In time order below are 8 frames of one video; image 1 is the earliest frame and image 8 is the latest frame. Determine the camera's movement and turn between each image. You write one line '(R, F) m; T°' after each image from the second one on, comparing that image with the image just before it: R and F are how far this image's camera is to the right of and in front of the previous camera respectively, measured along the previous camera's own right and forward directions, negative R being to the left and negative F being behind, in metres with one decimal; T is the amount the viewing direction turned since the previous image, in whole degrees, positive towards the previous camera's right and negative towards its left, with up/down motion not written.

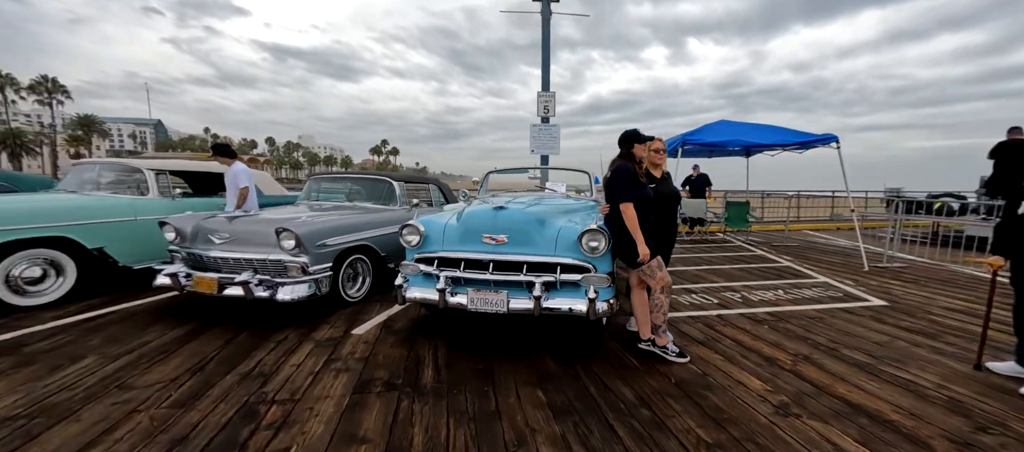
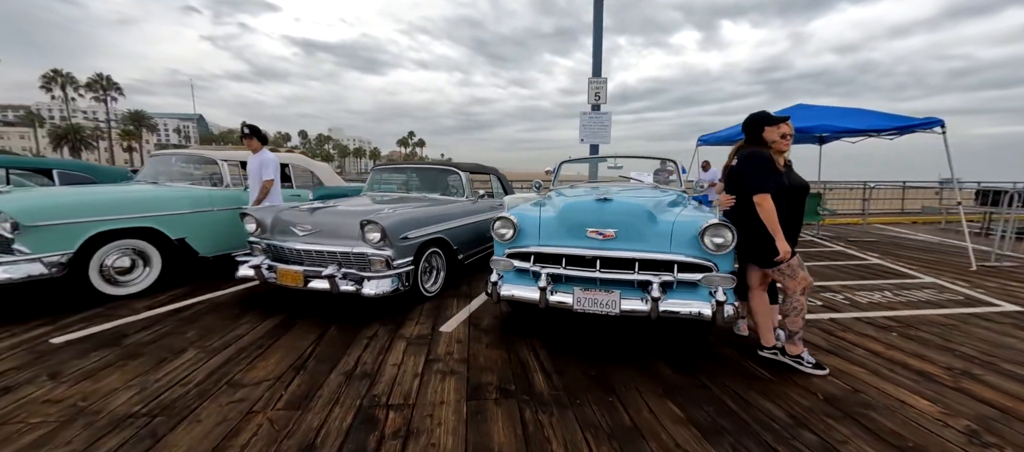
(-0.6, +0.2) m; -4°
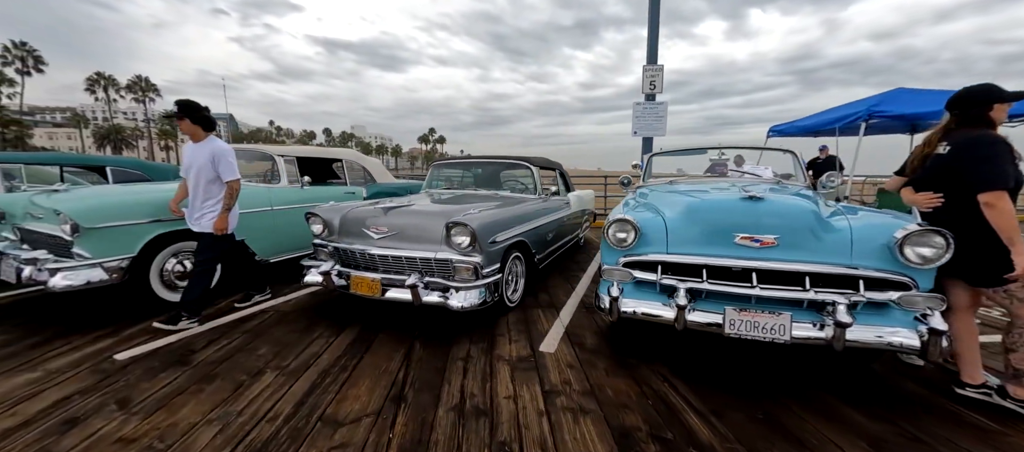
(-0.6, +0.4) m; -3°
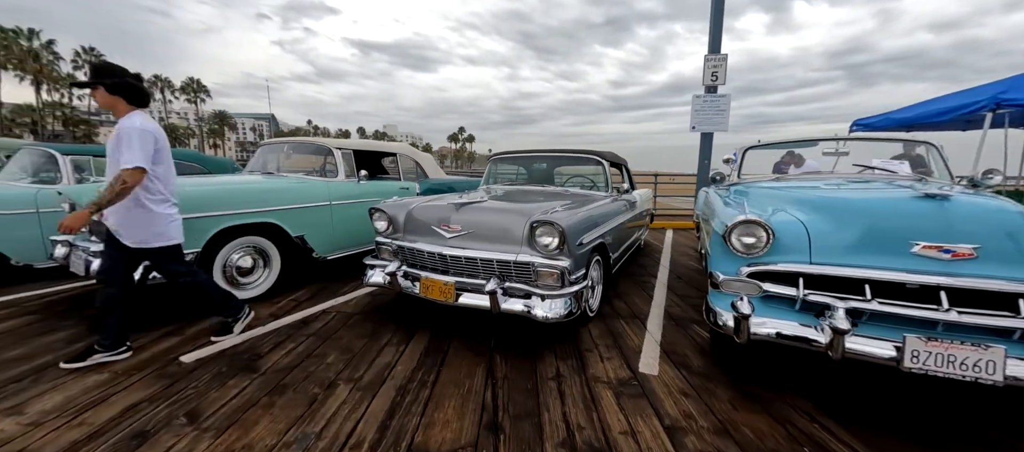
(-0.4, +0.3) m; -4°
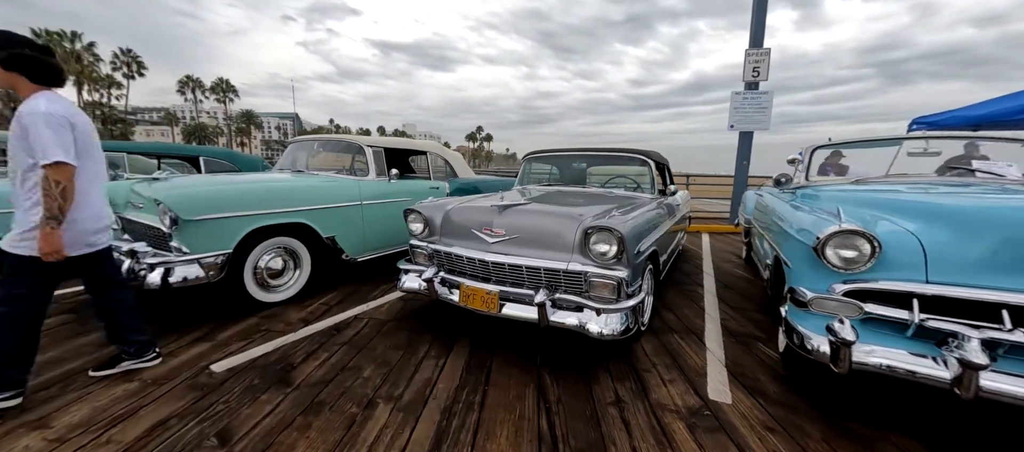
(-0.2, +0.2) m; -3°
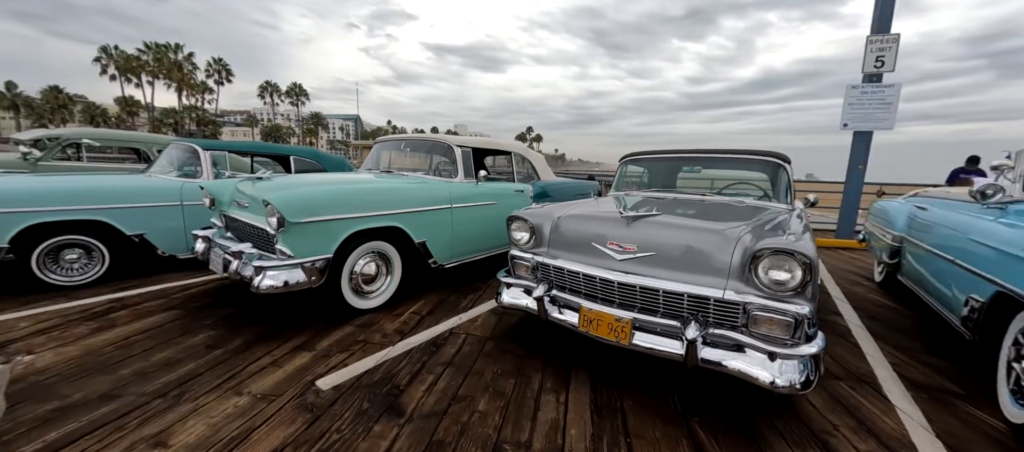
(-0.5, +0.3) m; -7°
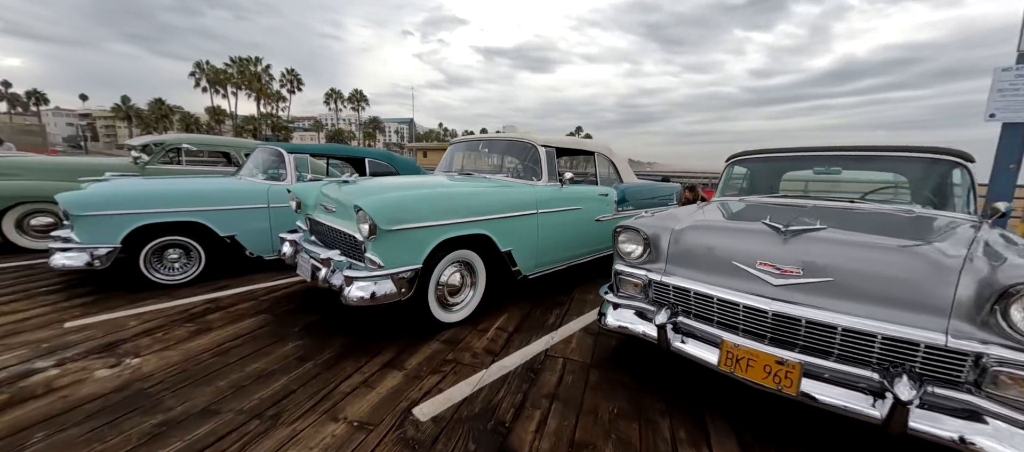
(-0.4, +0.3) m; -7°
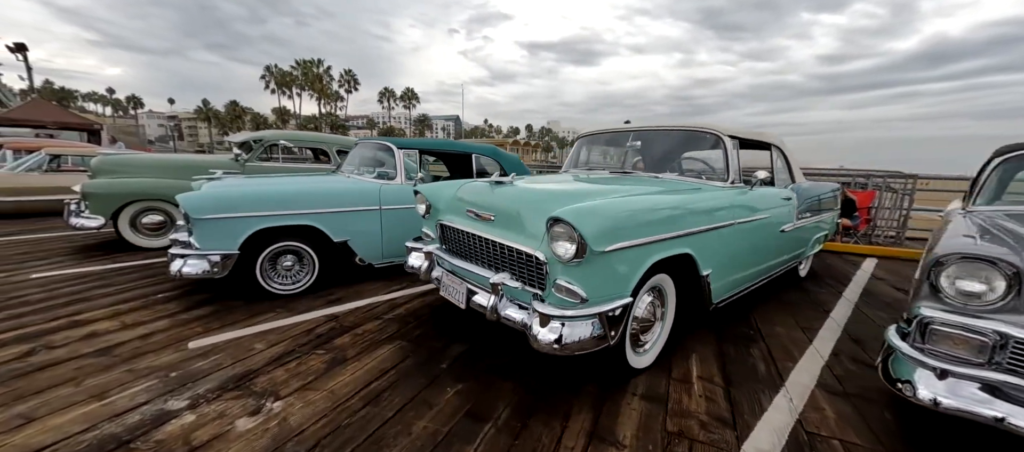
(-0.9, +0.5) m; -6°
